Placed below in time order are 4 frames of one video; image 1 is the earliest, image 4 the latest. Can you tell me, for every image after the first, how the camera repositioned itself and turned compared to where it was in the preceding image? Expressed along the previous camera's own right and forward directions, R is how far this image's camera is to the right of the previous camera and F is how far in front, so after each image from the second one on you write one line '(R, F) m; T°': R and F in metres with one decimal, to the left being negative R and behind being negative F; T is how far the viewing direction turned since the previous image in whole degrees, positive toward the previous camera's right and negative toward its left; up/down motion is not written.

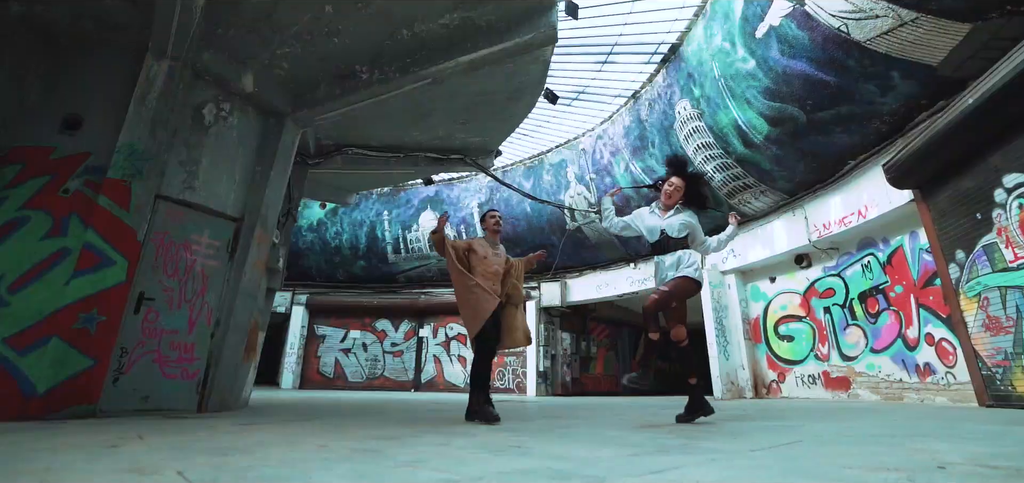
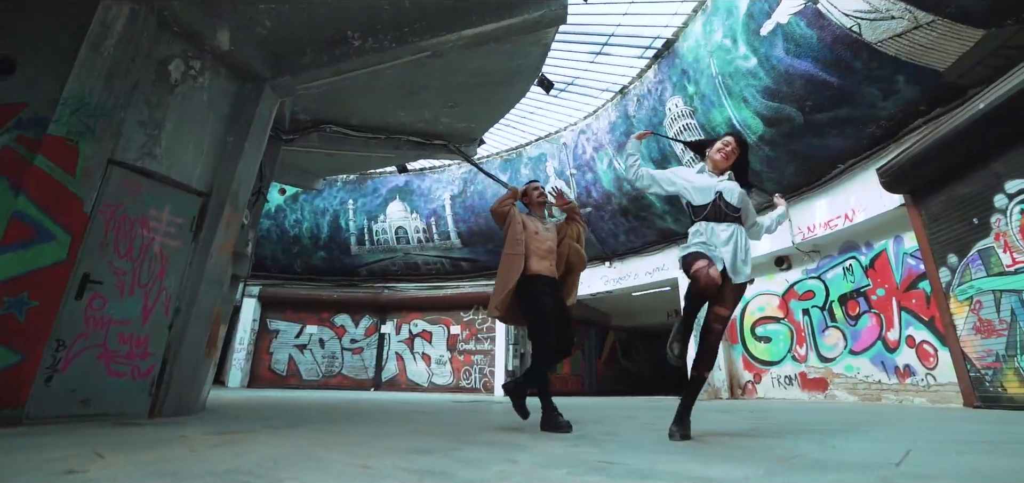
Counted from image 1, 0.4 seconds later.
(-0.7, +0.5) m; +6°
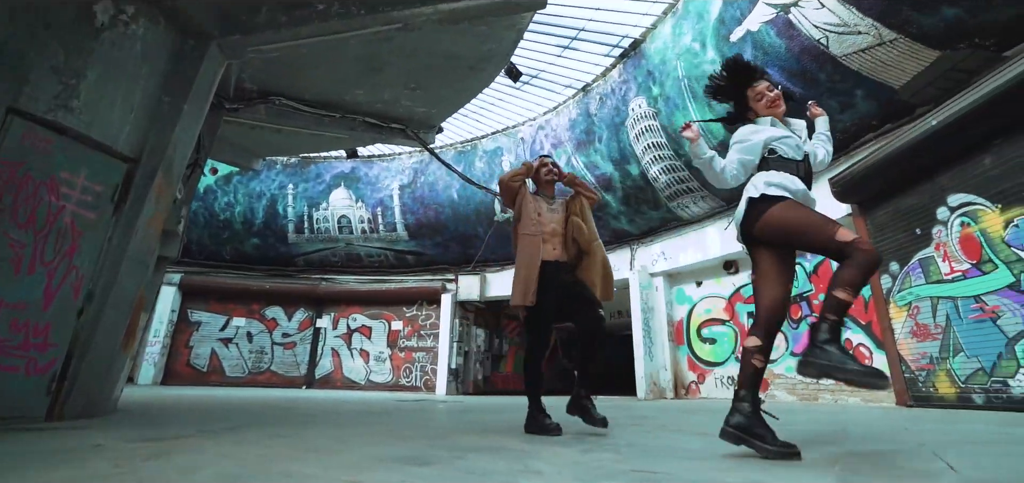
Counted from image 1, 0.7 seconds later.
(-0.4, +0.4) m; +7°
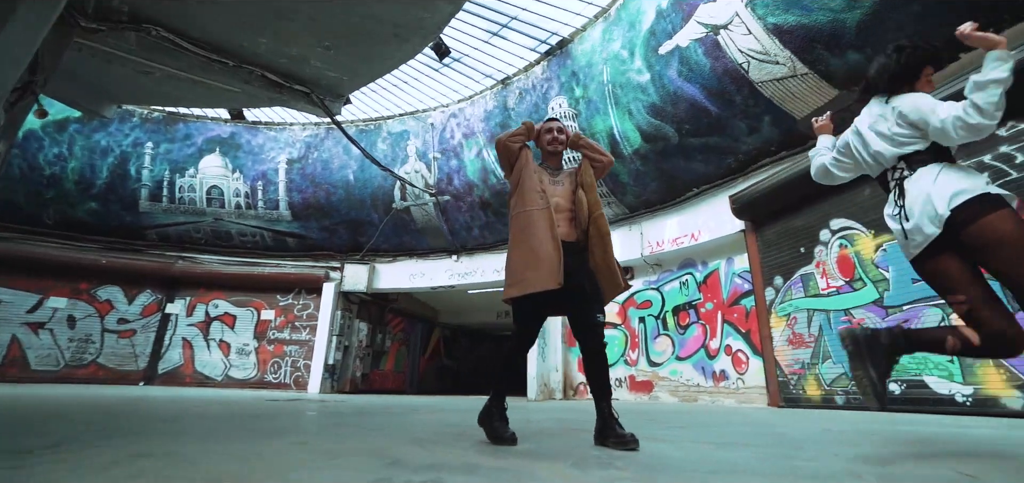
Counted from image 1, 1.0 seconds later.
(-0.6, +0.6) m; +14°
